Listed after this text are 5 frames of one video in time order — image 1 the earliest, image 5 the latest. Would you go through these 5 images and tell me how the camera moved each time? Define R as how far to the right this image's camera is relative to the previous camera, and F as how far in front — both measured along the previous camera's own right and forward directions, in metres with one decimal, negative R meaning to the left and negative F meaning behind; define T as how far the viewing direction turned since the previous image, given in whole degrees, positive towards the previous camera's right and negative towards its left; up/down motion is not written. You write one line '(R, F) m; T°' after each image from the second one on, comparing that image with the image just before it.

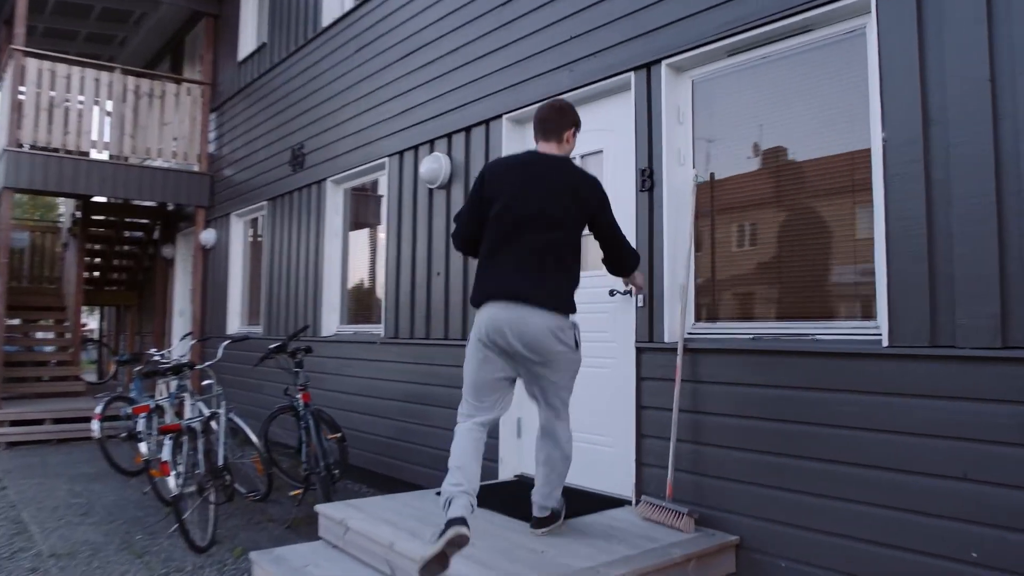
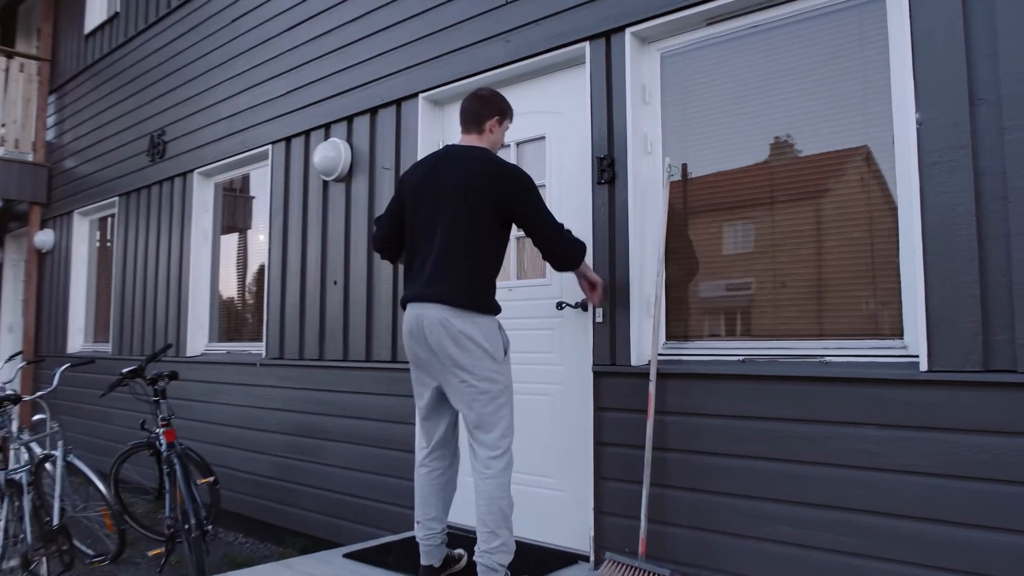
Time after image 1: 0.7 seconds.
(-0.2, +0.7) m; +10°
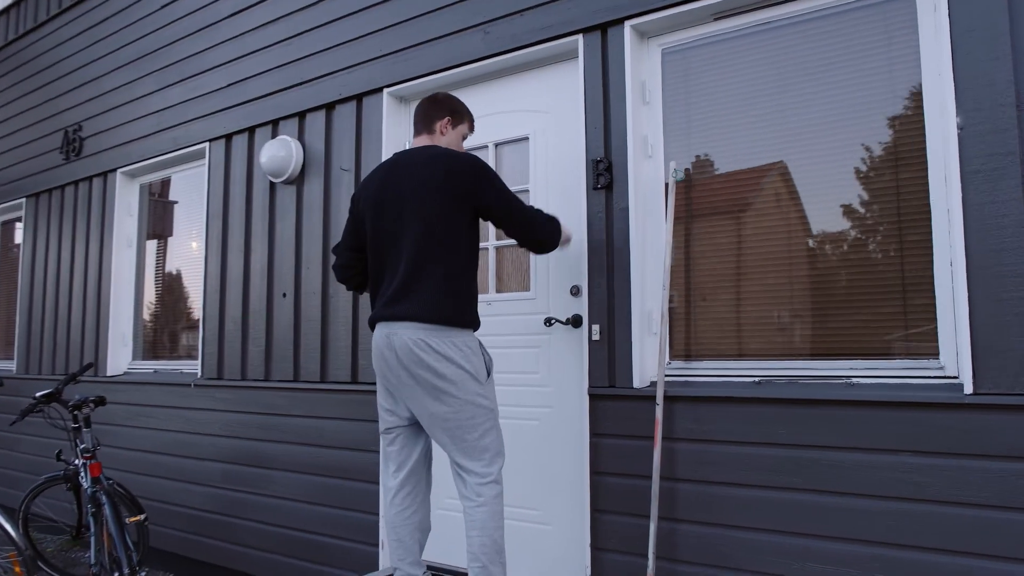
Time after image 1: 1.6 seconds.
(-0.2, +0.3) m; +6°
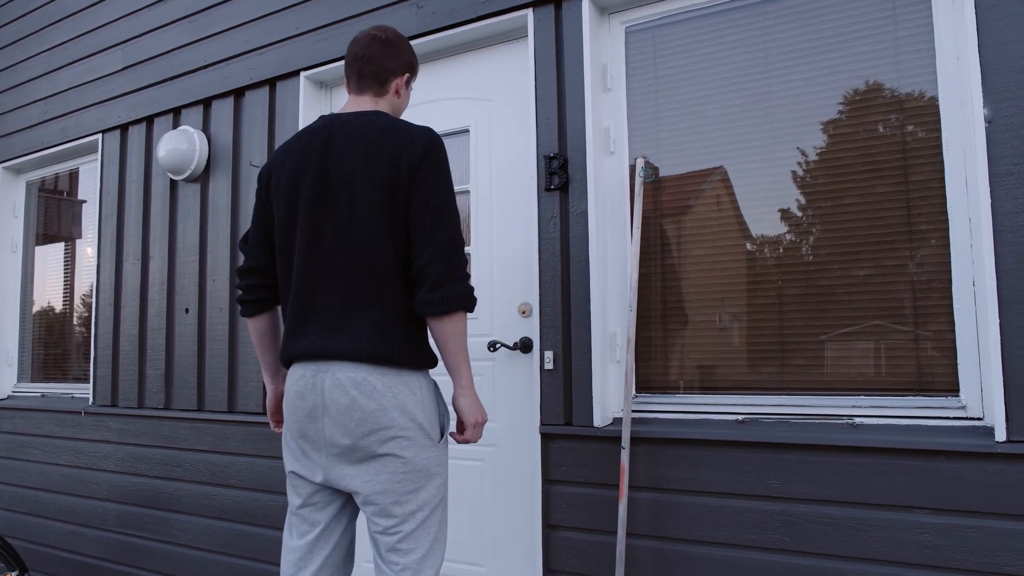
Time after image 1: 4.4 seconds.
(0.0, +0.4) m; +5°
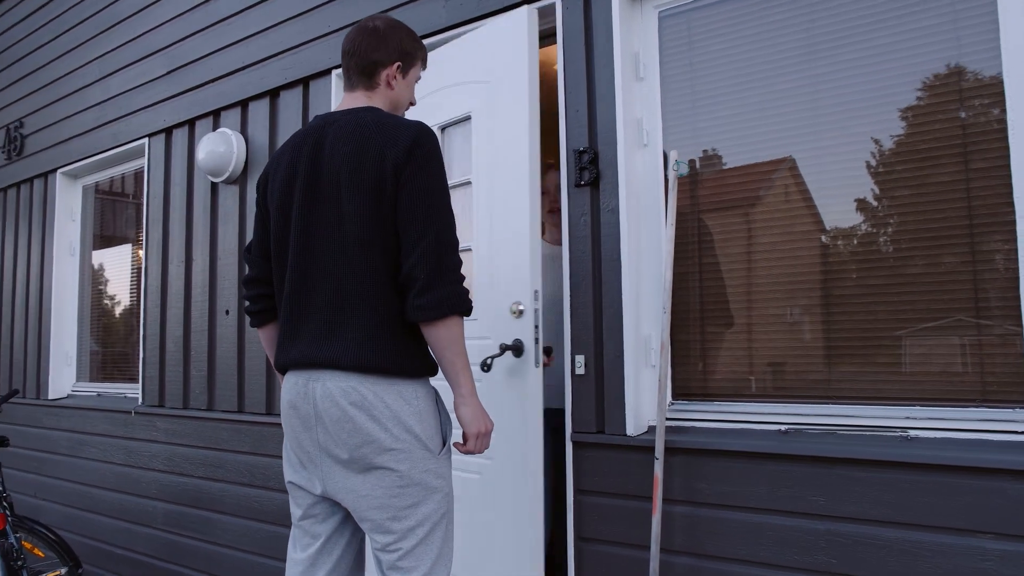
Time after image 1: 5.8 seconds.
(+0.1, +0.1) m; -5°
